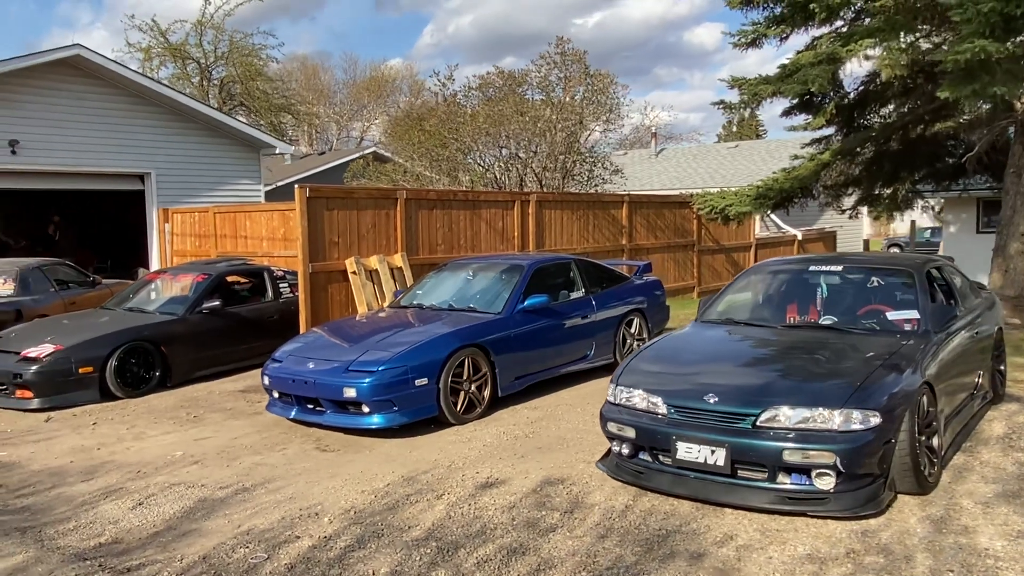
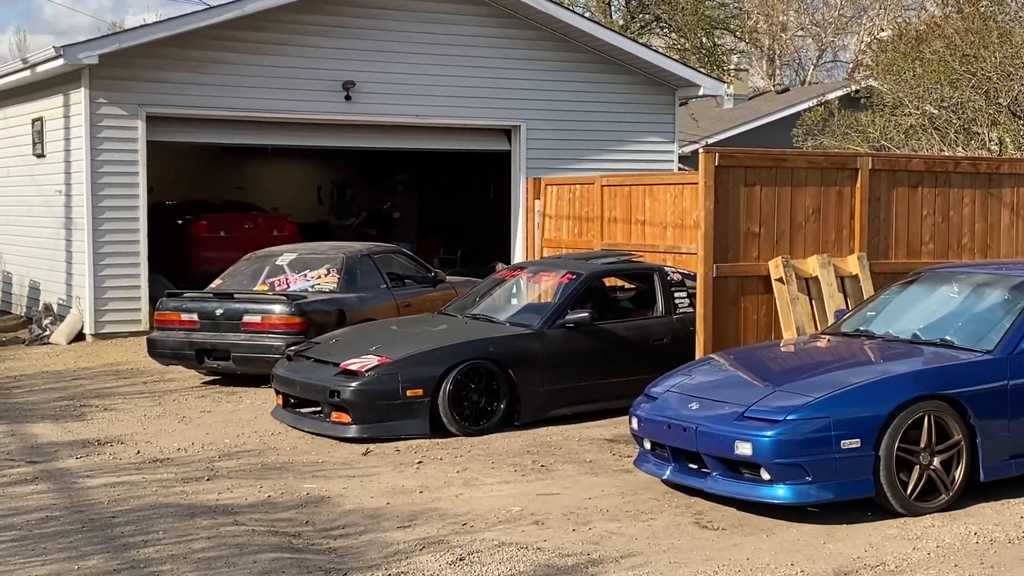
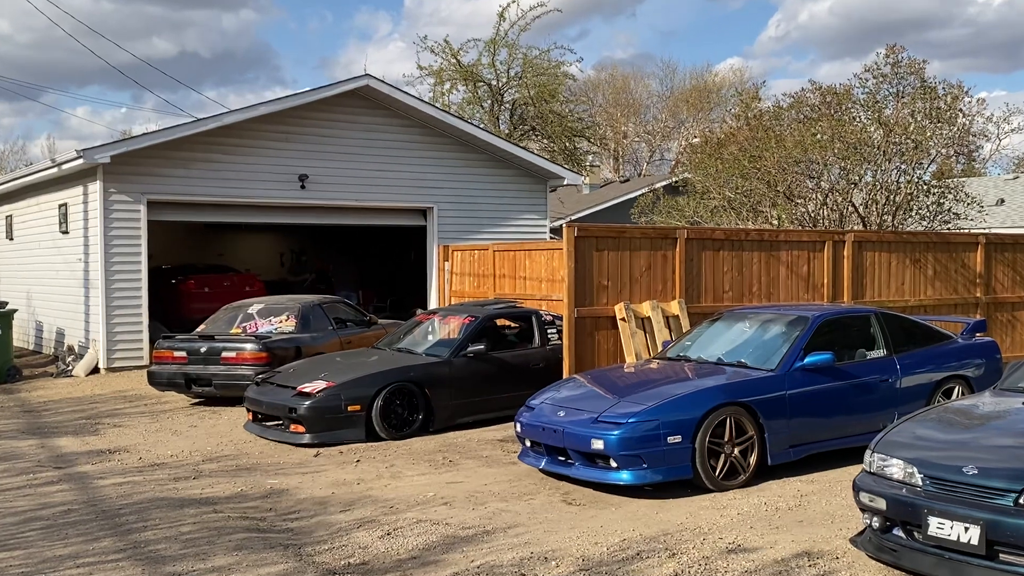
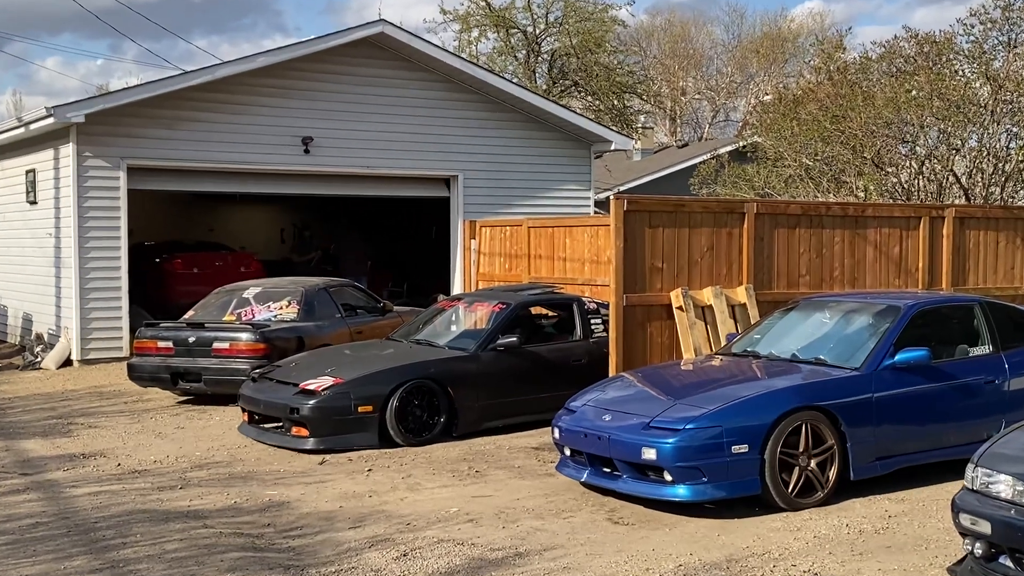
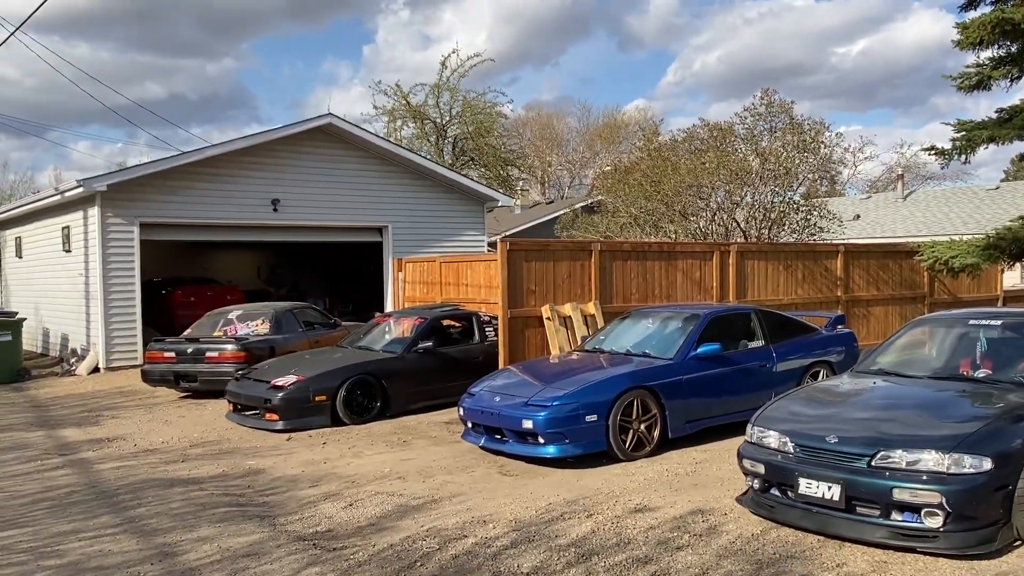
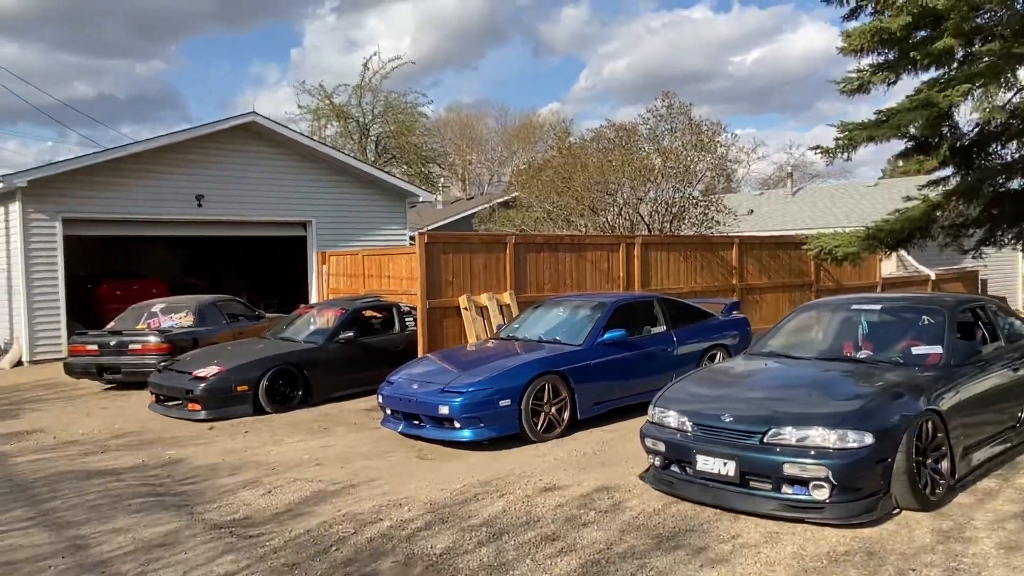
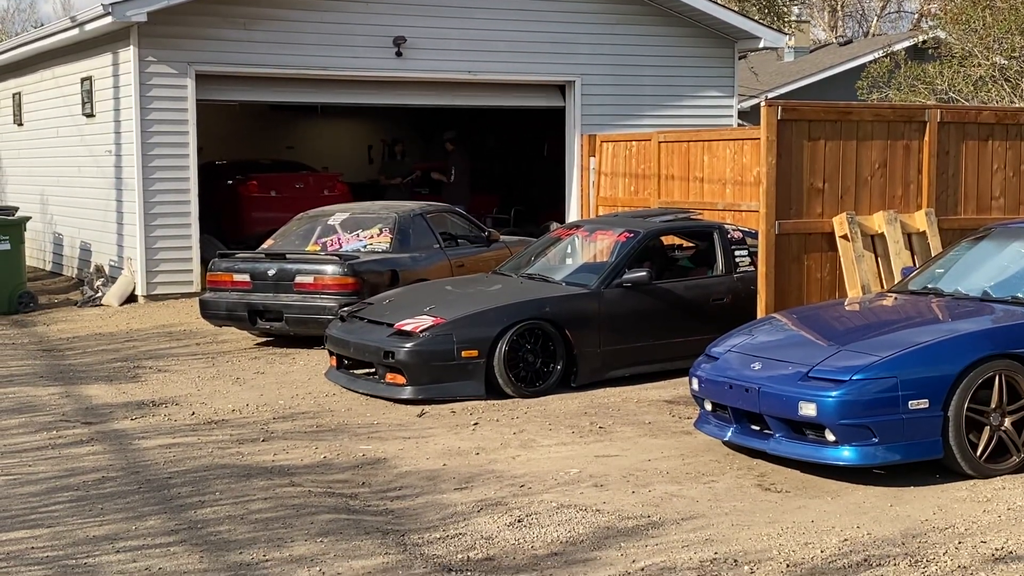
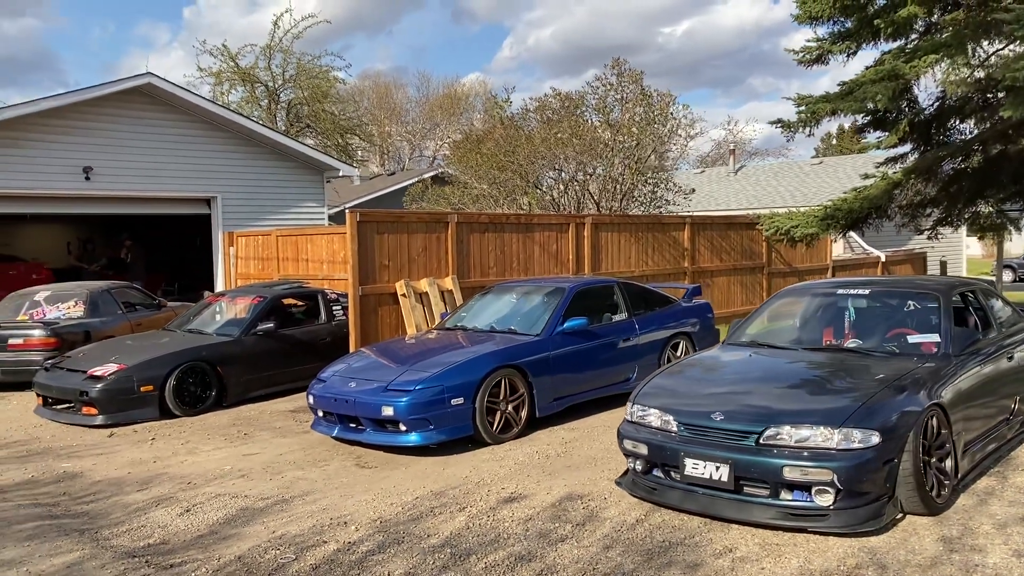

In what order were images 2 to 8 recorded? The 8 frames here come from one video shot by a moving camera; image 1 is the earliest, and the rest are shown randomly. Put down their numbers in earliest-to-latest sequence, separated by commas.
8, 6, 5, 3, 4, 2, 7
